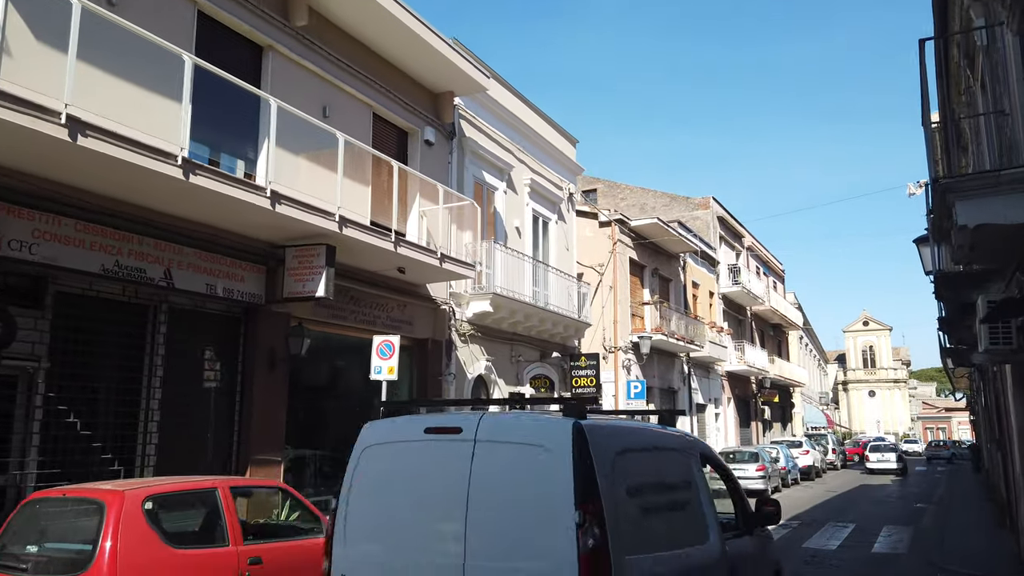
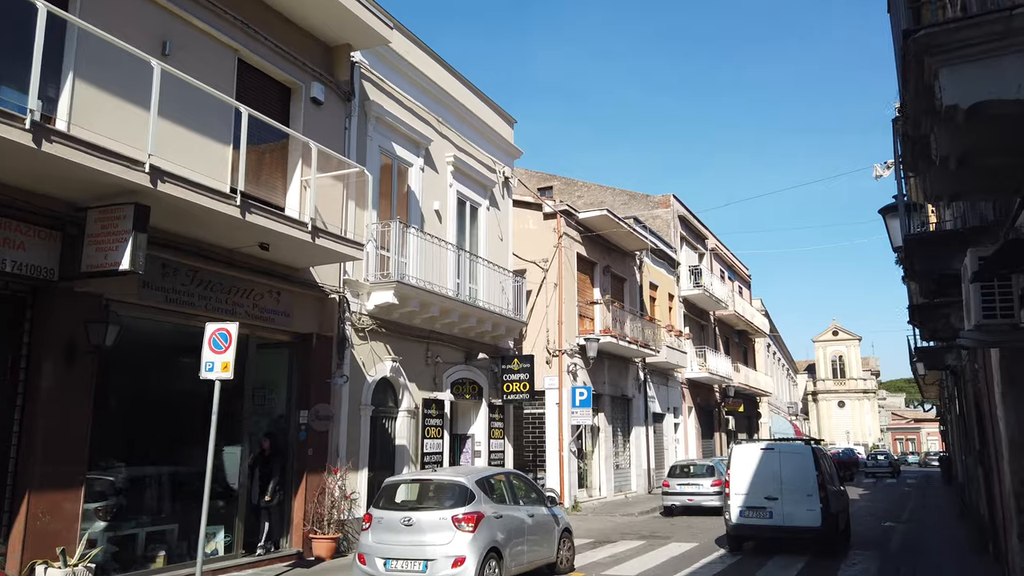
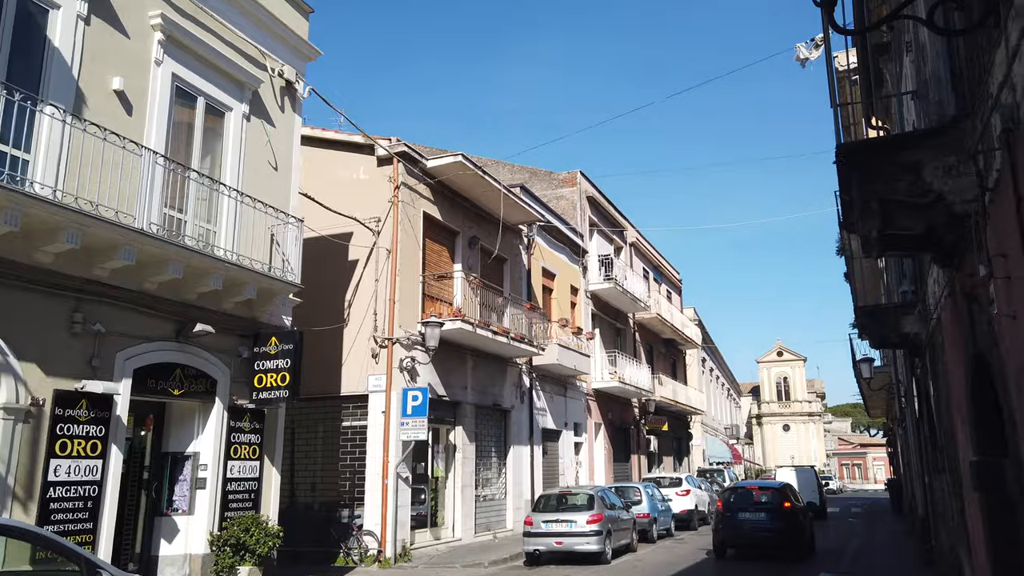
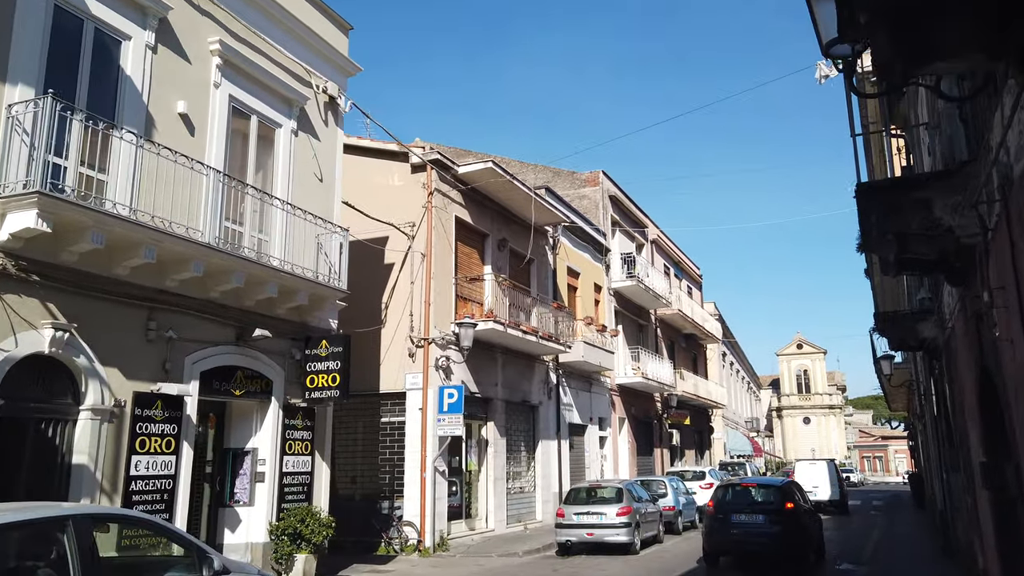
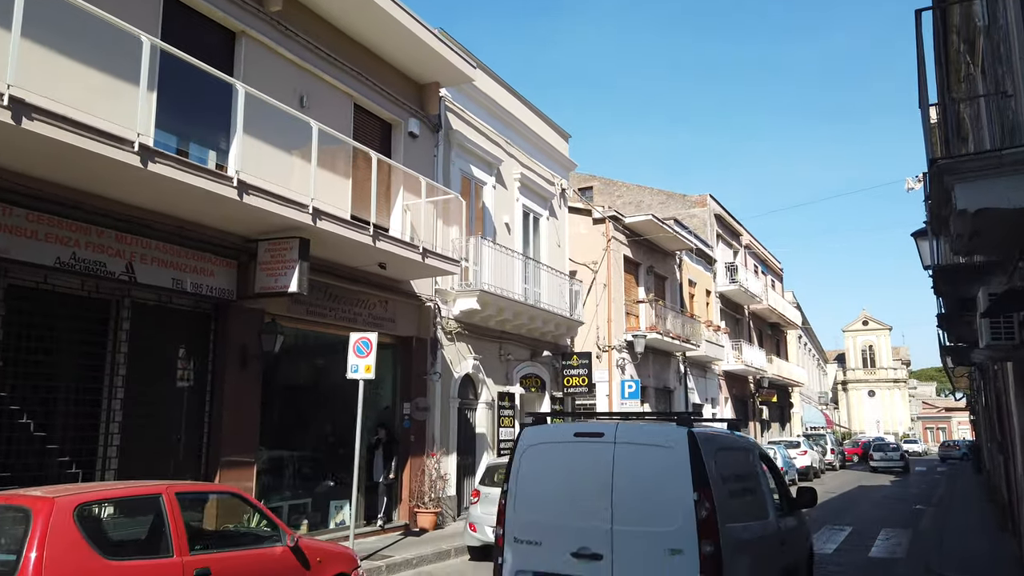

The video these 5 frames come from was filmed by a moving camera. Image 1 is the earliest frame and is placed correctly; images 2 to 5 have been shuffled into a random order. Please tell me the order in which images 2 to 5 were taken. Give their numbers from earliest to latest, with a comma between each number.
5, 2, 4, 3
